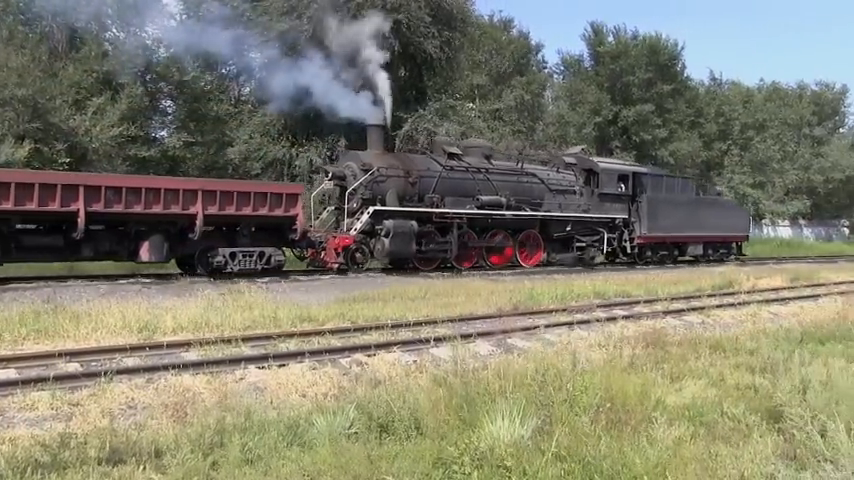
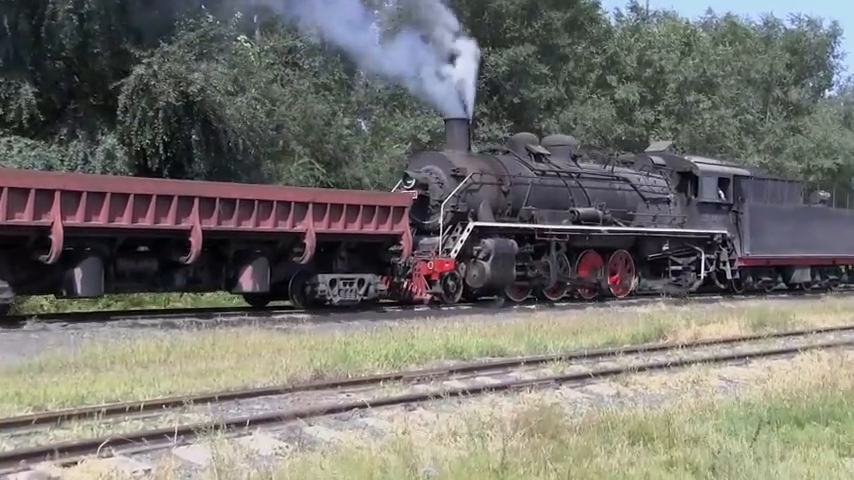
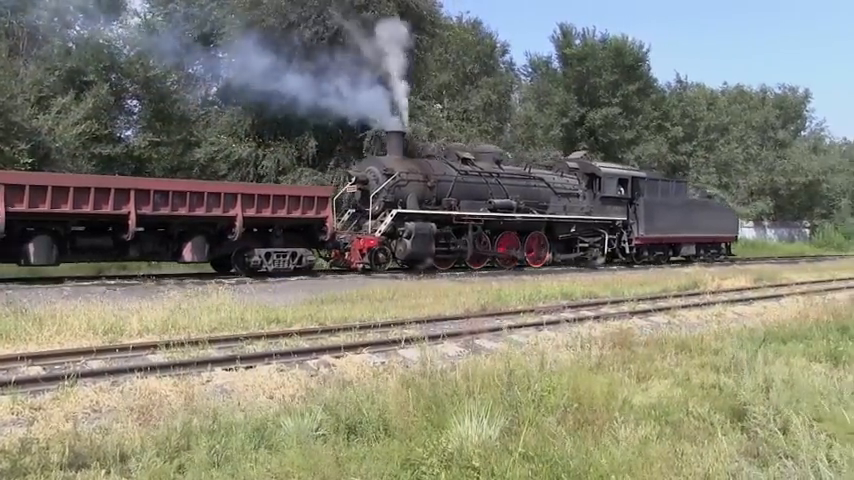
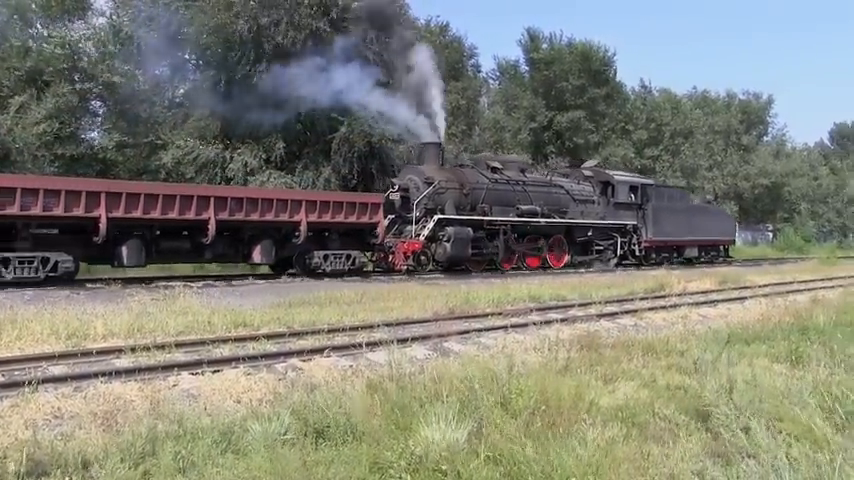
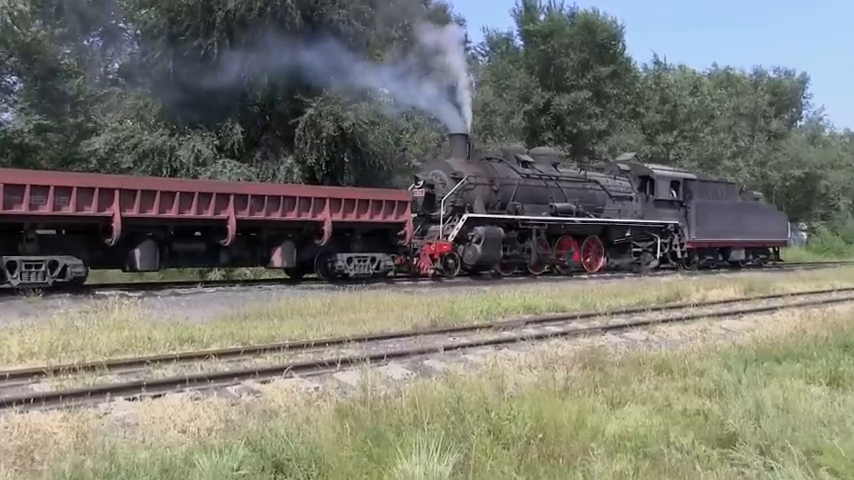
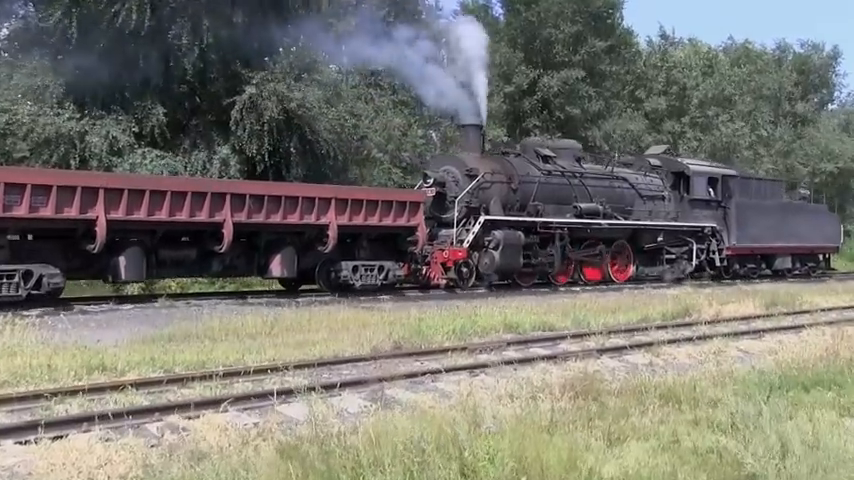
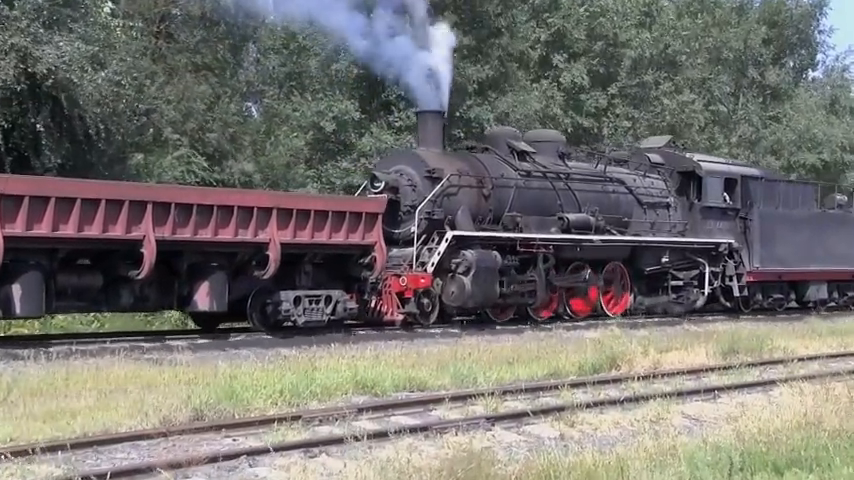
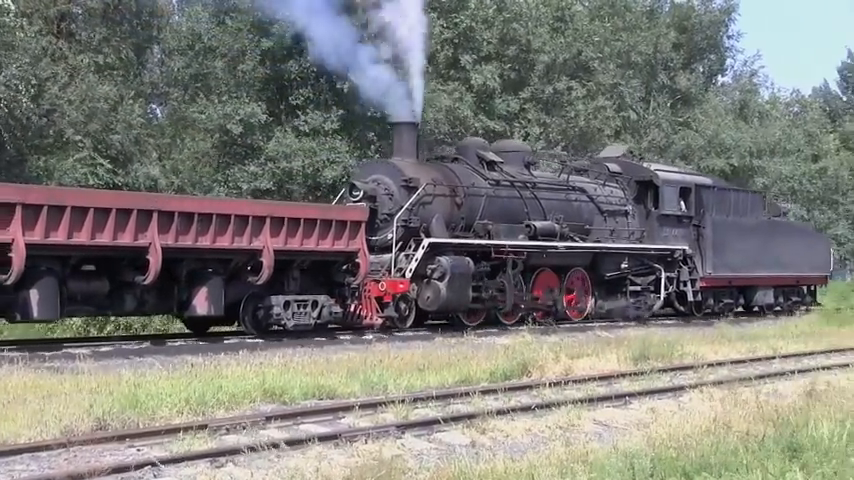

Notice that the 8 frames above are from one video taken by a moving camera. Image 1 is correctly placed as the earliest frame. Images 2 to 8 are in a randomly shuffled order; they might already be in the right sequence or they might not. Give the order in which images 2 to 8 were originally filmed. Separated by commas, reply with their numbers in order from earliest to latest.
3, 4, 5, 6, 2, 7, 8
